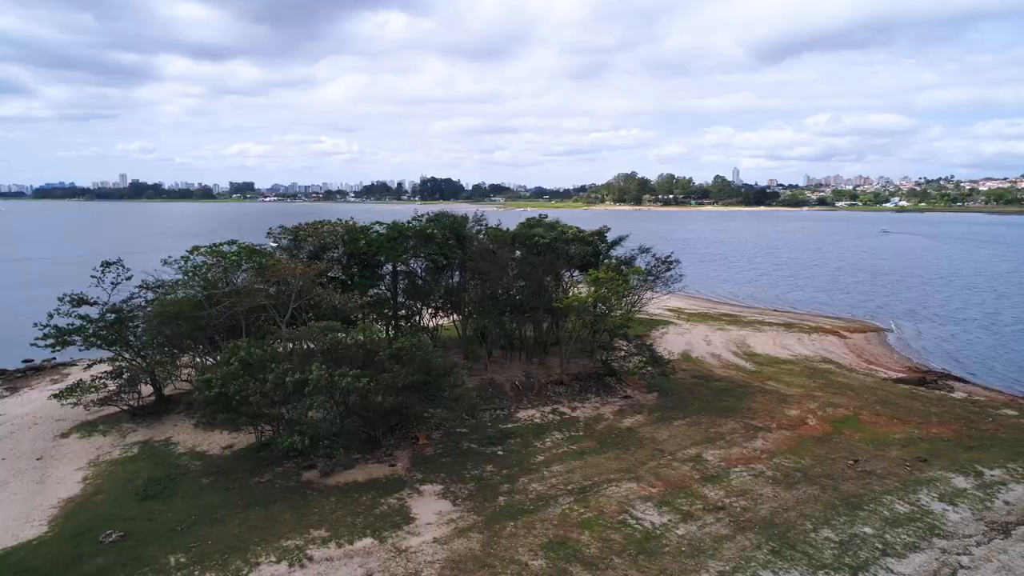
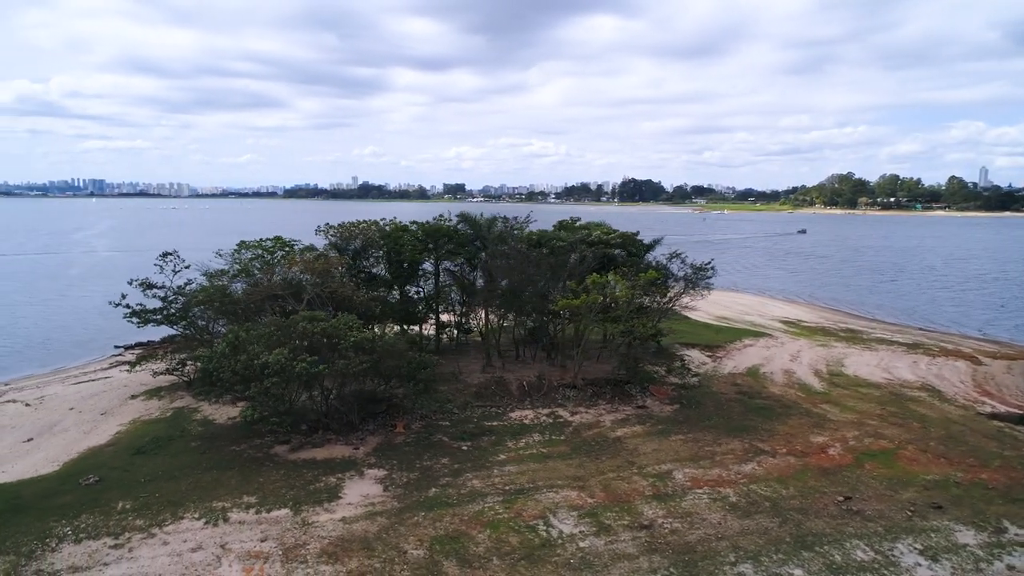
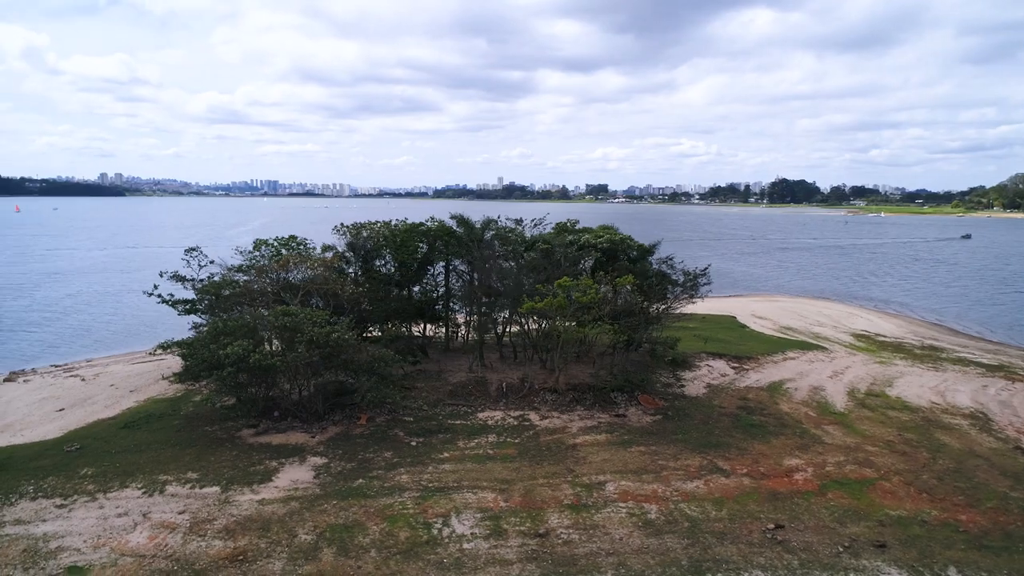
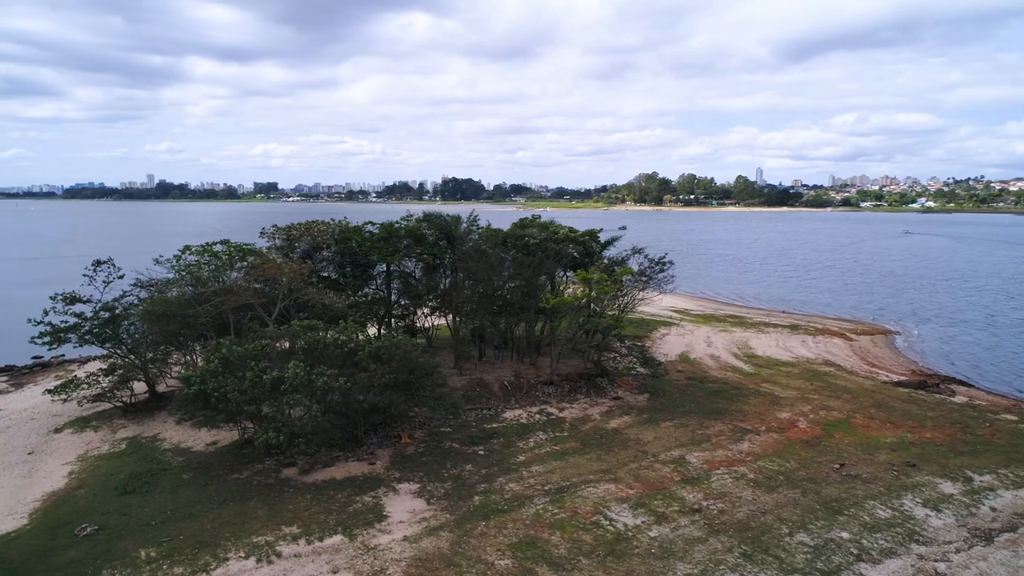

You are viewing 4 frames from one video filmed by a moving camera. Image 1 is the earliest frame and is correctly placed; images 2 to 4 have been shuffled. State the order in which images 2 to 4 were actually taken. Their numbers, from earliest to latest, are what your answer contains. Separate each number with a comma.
4, 2, 3
